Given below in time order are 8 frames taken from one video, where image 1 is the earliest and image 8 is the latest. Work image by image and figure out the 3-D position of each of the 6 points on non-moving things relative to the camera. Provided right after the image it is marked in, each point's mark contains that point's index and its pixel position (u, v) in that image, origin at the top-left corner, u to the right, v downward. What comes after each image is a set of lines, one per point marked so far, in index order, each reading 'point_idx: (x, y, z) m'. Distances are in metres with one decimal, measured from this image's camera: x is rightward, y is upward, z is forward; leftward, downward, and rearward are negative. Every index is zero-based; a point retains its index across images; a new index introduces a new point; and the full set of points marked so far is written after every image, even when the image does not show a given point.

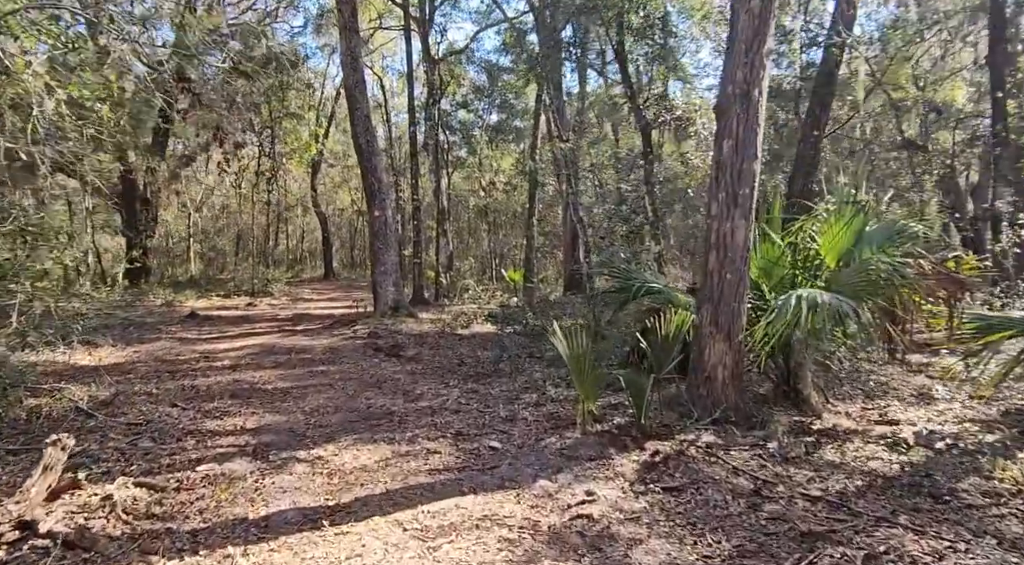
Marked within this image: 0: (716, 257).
0: (+1.6, +0.2, +5.3) m
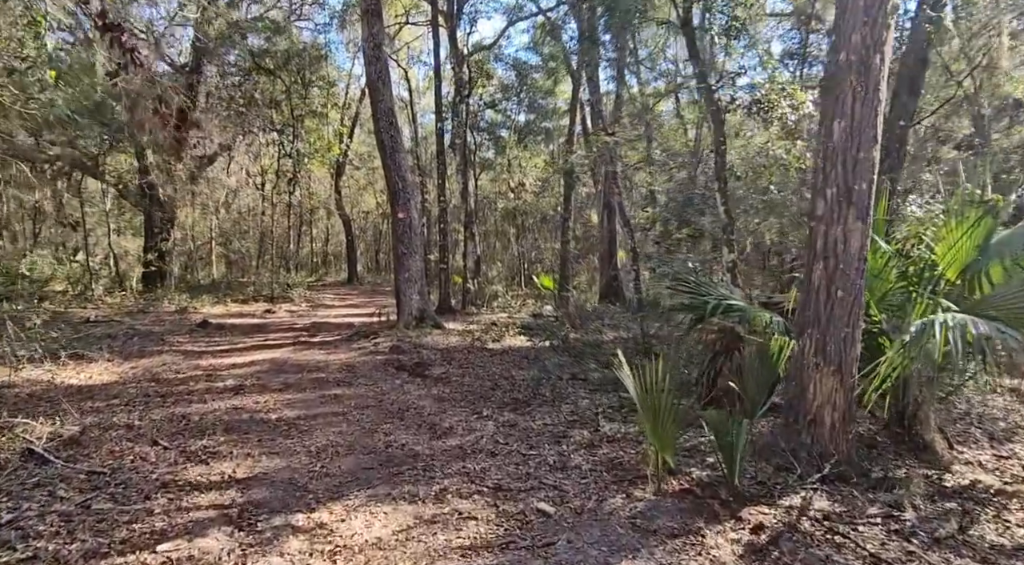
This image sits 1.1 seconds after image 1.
0: (+1.9, +0.1, +4.2) m
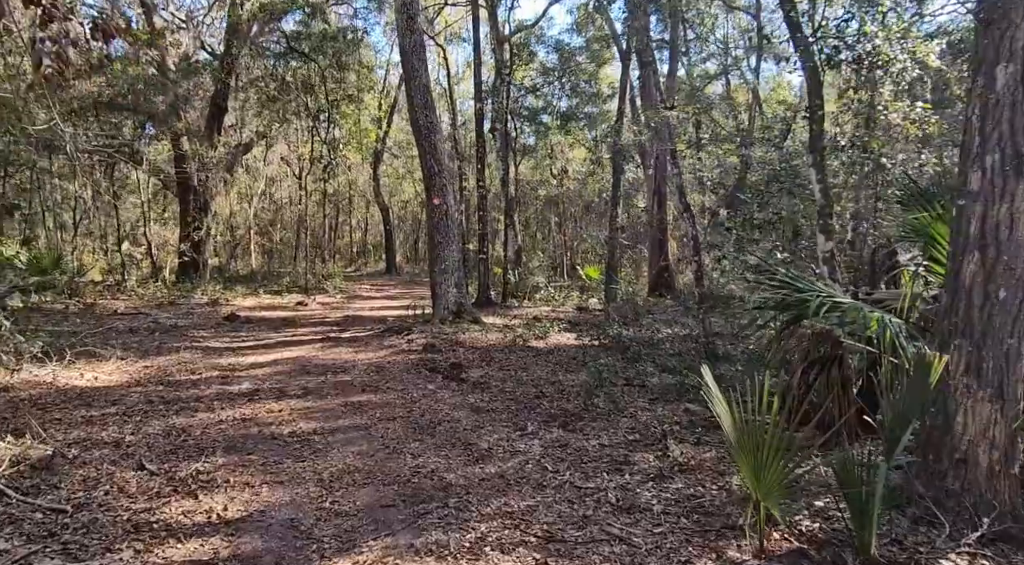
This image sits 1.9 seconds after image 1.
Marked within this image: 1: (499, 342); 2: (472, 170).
0: (+2.2, +0.1, +3.2) m
1: (-0.2, -0.8, +9.0) m
2: (-1.2, +3.2, +19.8) m
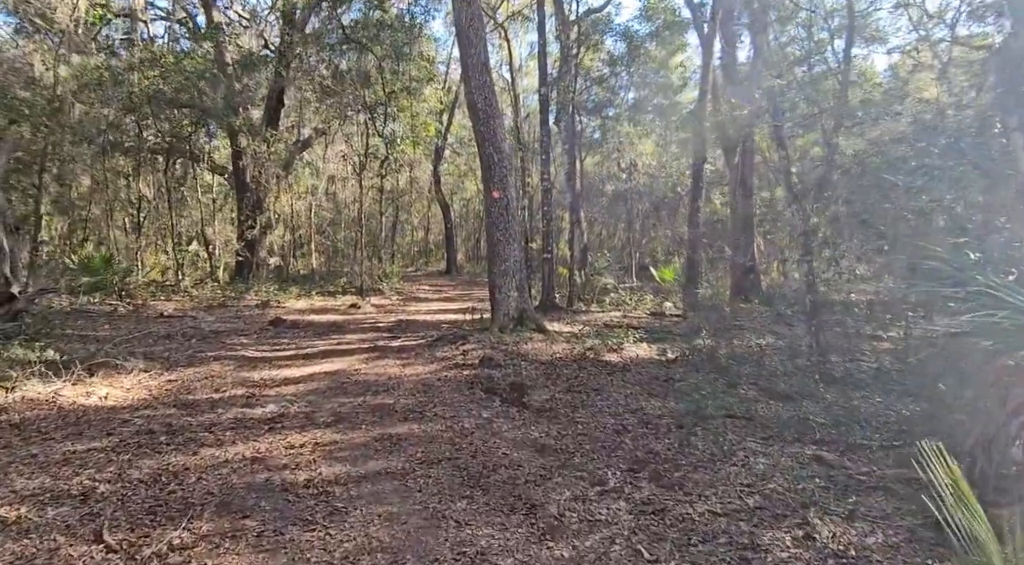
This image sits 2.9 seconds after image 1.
0: (+2.4, 0.0, +1.8) m
1: (+0.6, -0.8, +7.9) m
2: (+0.6, +3.2, +18.6) m
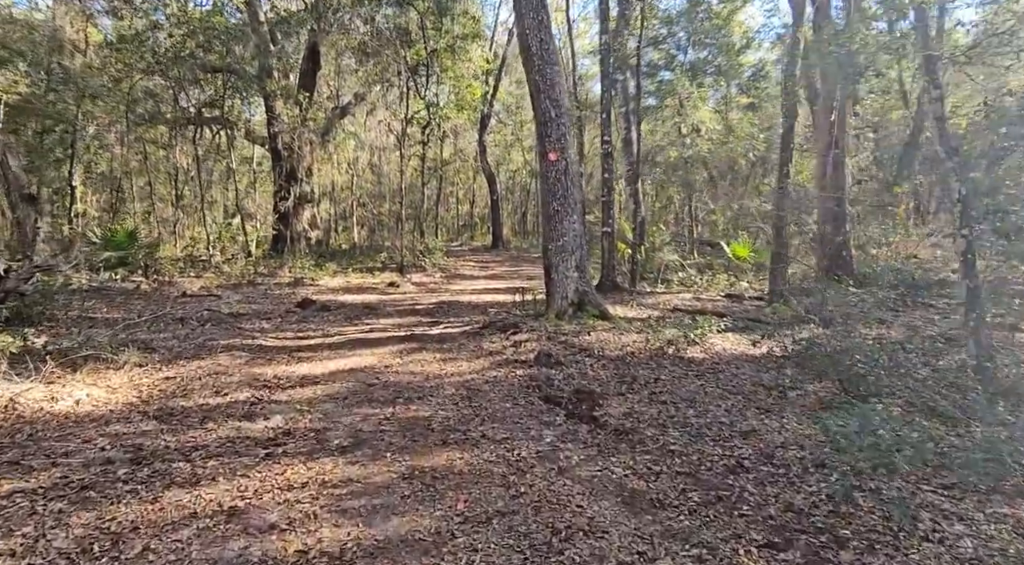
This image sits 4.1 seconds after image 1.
0: (+2.6, 0.0, +0.3) m
1: (+1.2, -0.6, +6.5) m
2: (+1.9, +3.8, +17.1) m
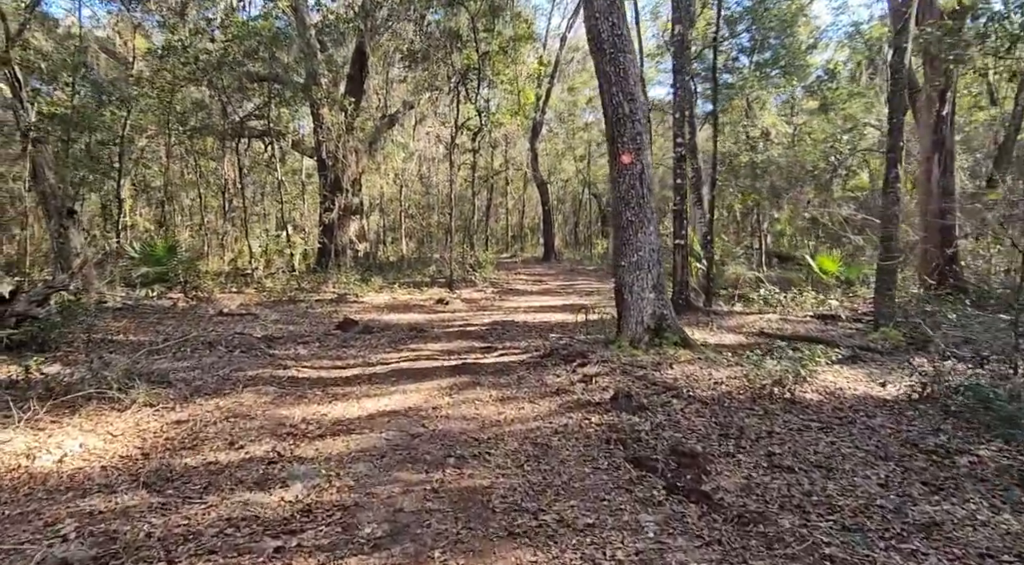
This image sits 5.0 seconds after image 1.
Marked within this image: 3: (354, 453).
0: (+2.7, -0.1, -0.9) m
1: (+1.8, -0.8, +5.4) m
2: (+3.2, +3.4, +16.0) m
3: (-0.9, -1.0, +4.1) m
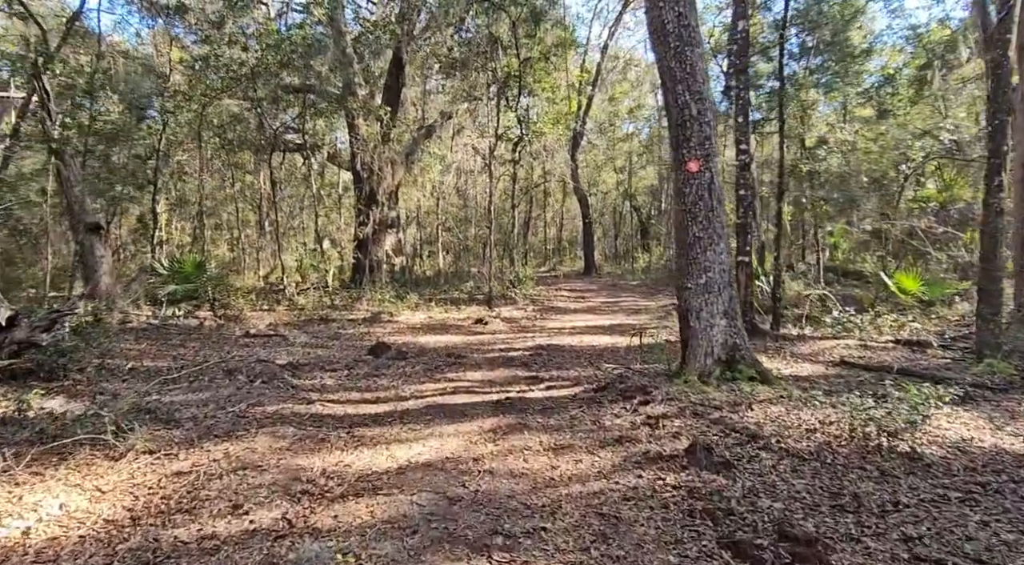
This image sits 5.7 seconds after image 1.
0: (+2.8, -0.2, -1.8) m
1: (+2.1, -1.0, +4.5) m
2: (+4.1, +3.1, +15.1) m
3: (-0.6, -1.2, +3.4) m
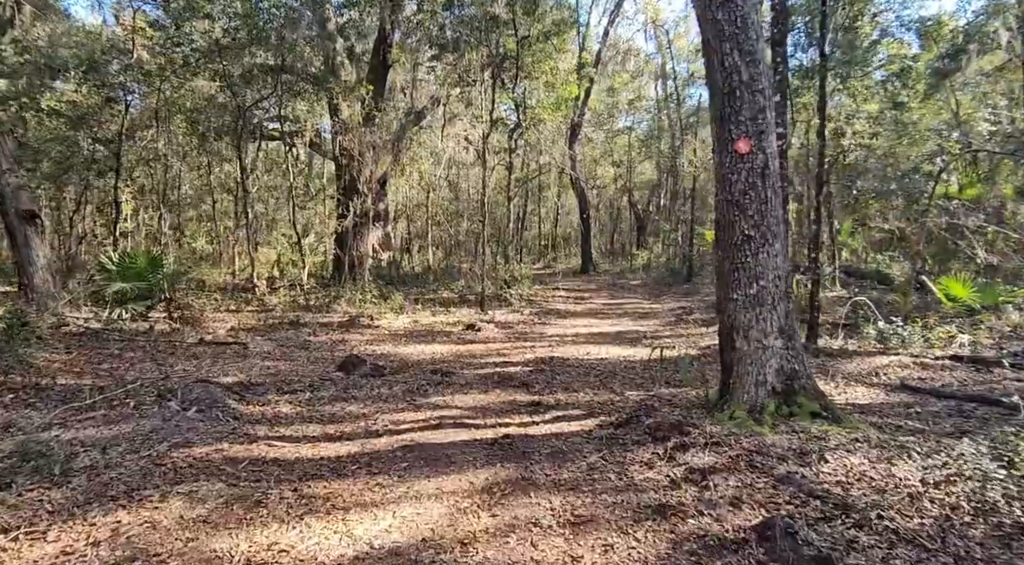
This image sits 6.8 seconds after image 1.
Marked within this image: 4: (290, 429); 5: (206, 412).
0: (+2.9, -0.3, -3.0) m
1: (+2.1, -1.1, +3.3) m
2: (+4.0, +3.0, +13.8) m
3: (-0.6, -1.2, +2.1) m
4: (-1.6, -1.0, +4.9) m
5: (-2.2, -0.9, +5.0) m
